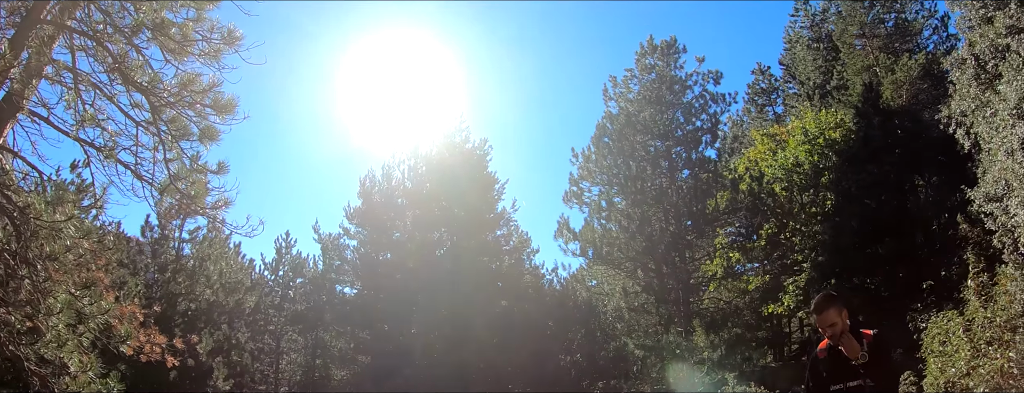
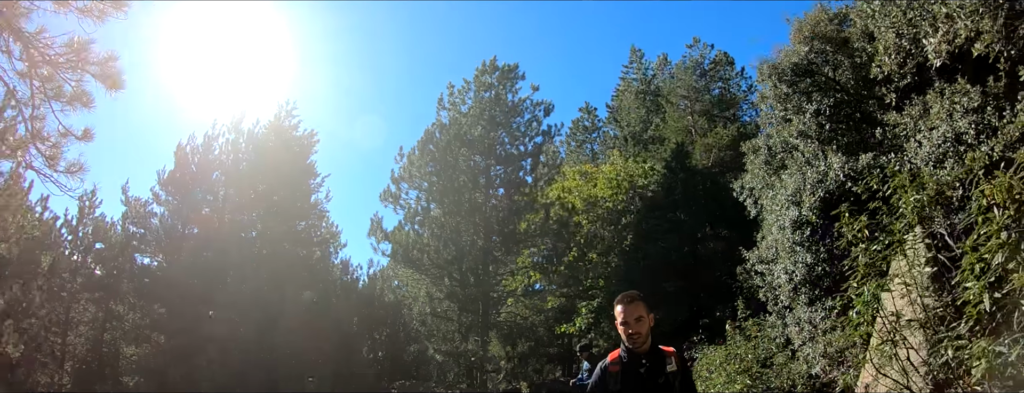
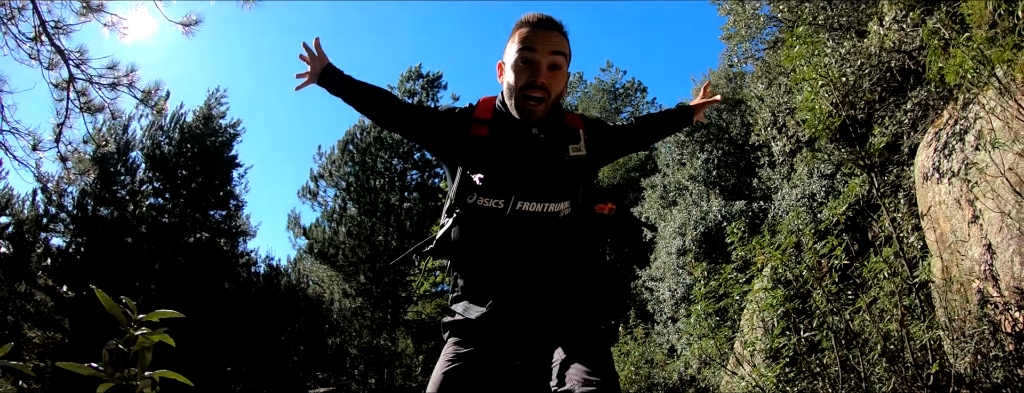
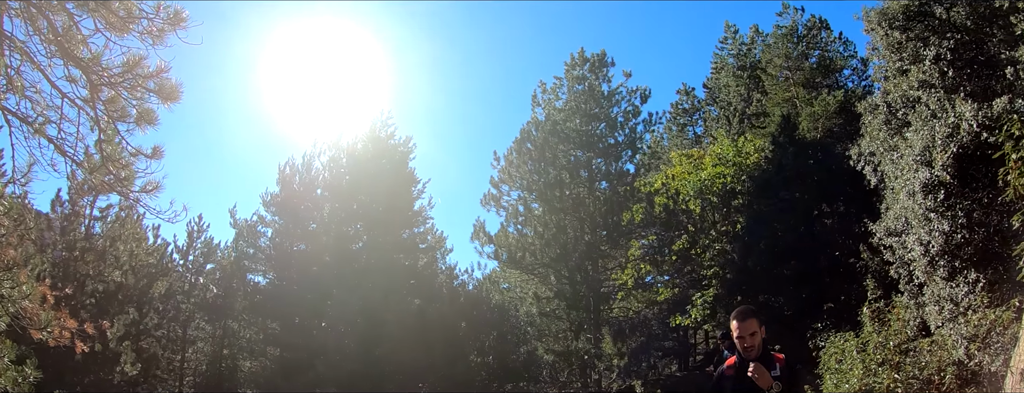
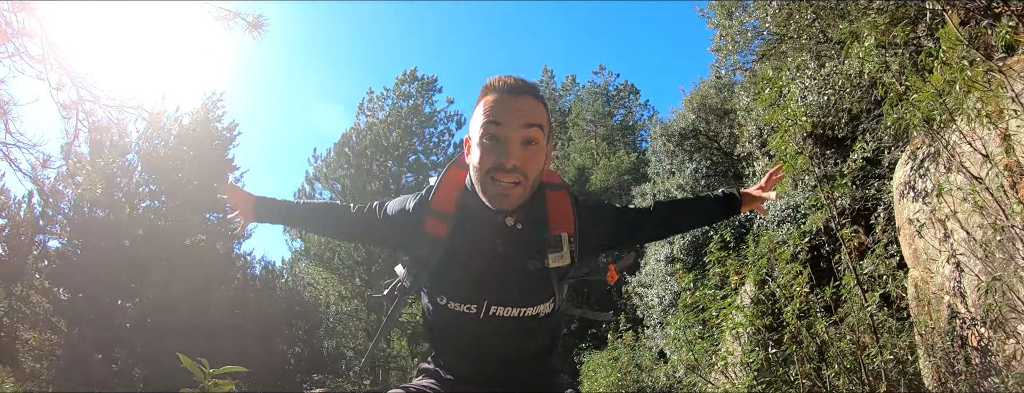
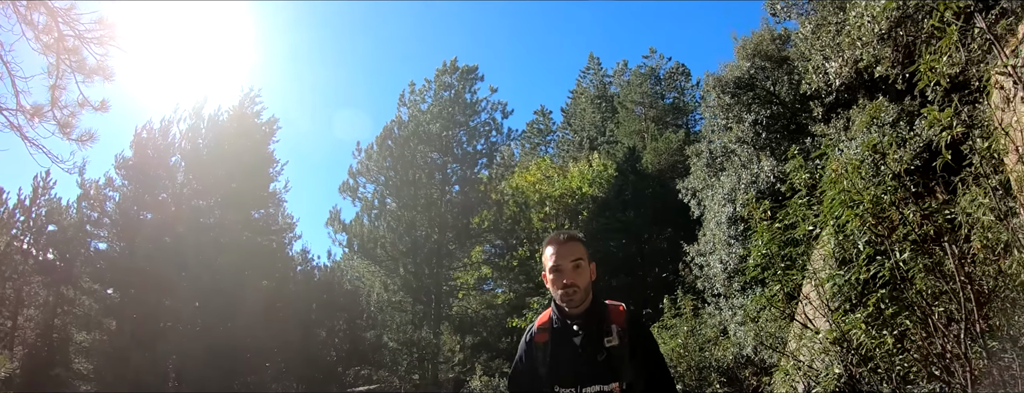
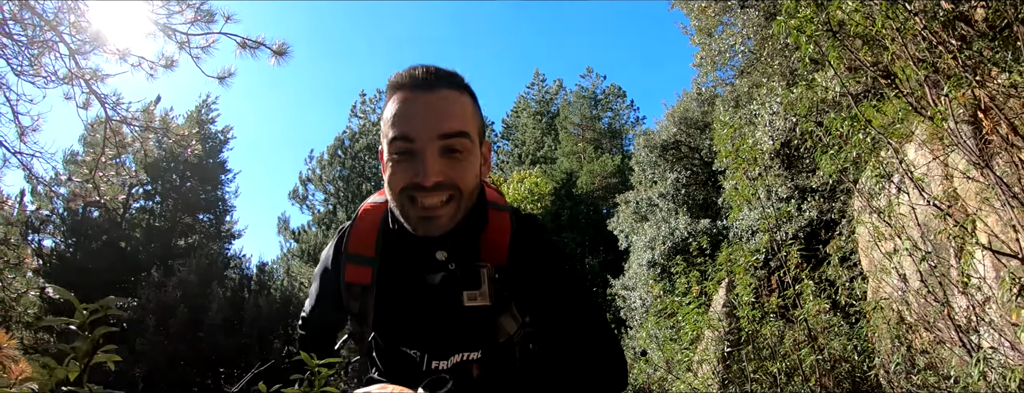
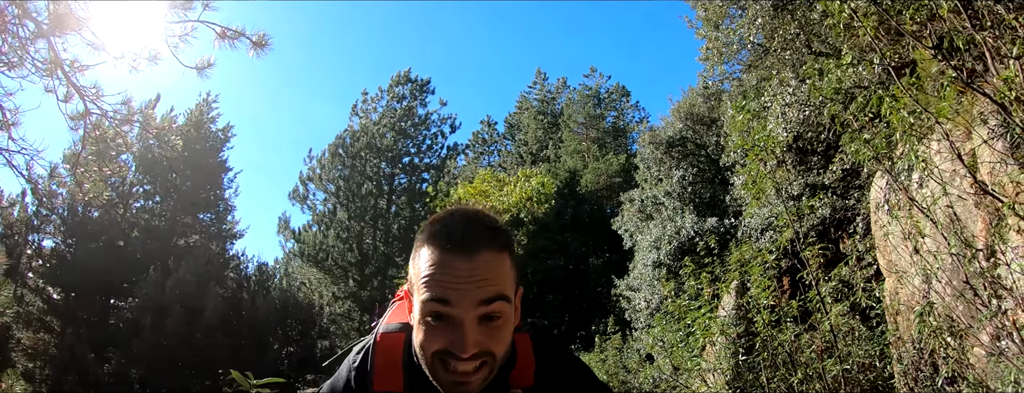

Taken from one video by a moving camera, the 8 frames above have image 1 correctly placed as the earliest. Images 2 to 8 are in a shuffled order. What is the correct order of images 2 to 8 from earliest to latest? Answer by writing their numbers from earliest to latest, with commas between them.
4, 2, 6, 3, 5, 8, 7
